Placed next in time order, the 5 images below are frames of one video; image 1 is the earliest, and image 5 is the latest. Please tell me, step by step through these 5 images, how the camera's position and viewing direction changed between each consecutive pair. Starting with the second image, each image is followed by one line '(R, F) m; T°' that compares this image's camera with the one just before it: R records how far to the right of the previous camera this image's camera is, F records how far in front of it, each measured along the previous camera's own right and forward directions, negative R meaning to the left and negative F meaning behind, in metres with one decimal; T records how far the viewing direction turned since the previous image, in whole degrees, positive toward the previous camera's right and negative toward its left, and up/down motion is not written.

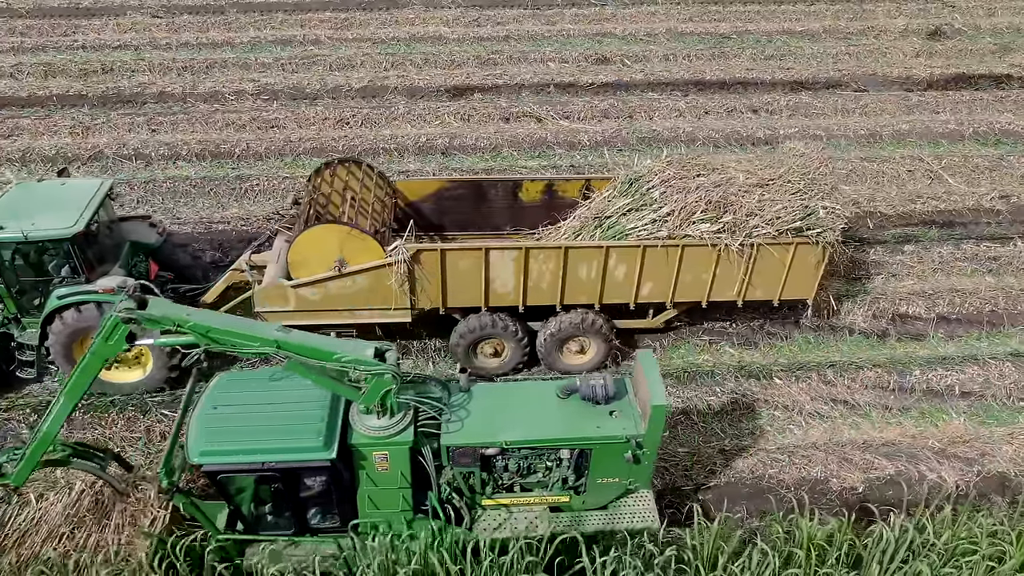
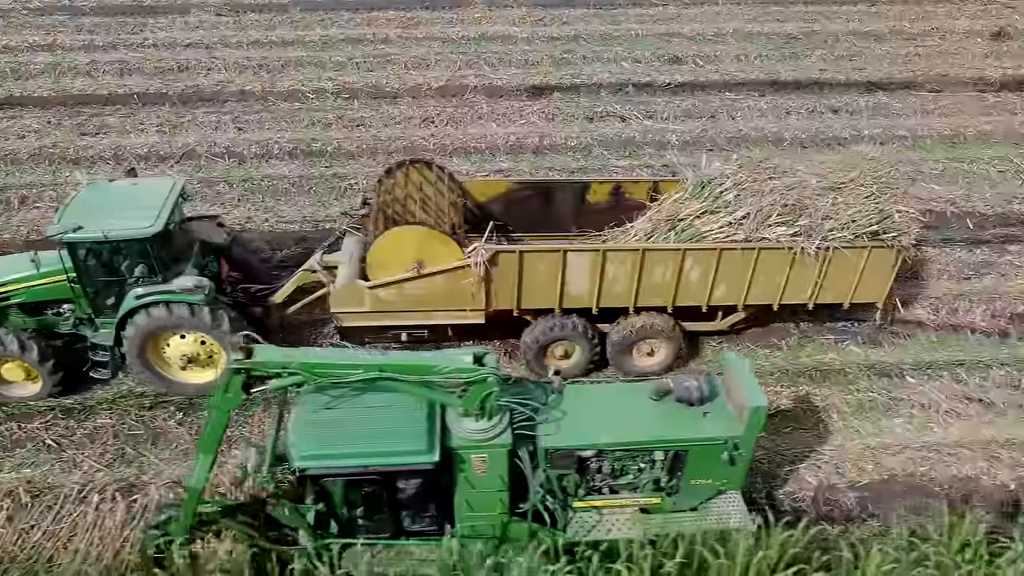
(-1.6, 0.0) m; 0°
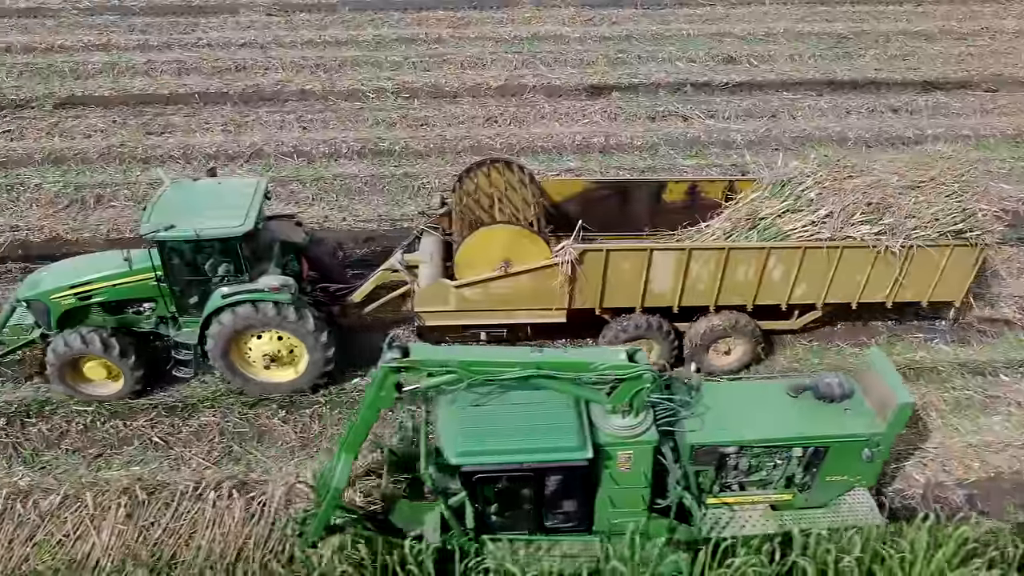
(-1.1, 0.0) m; 0°
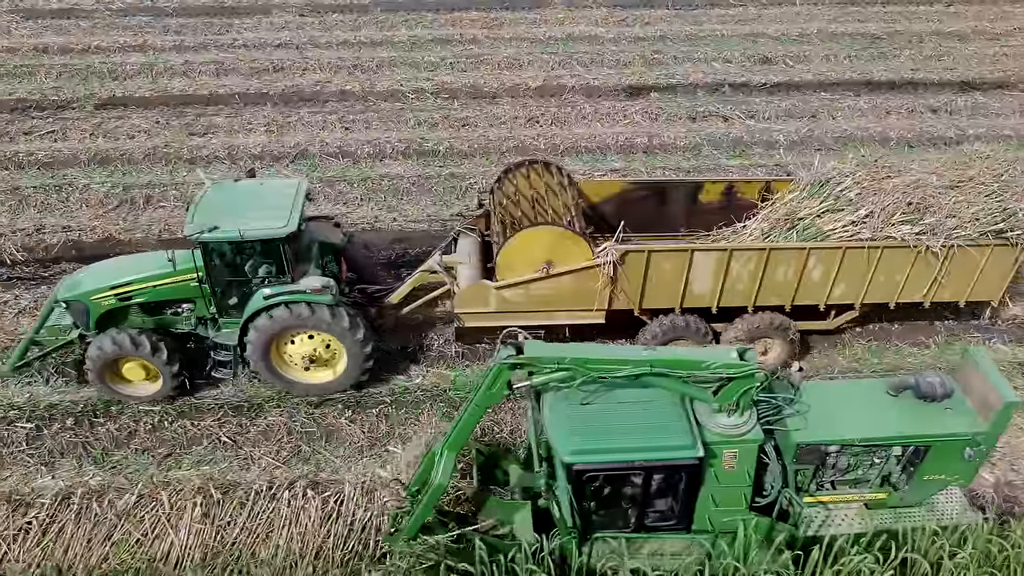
(-0.7, 0.0) m; 0°
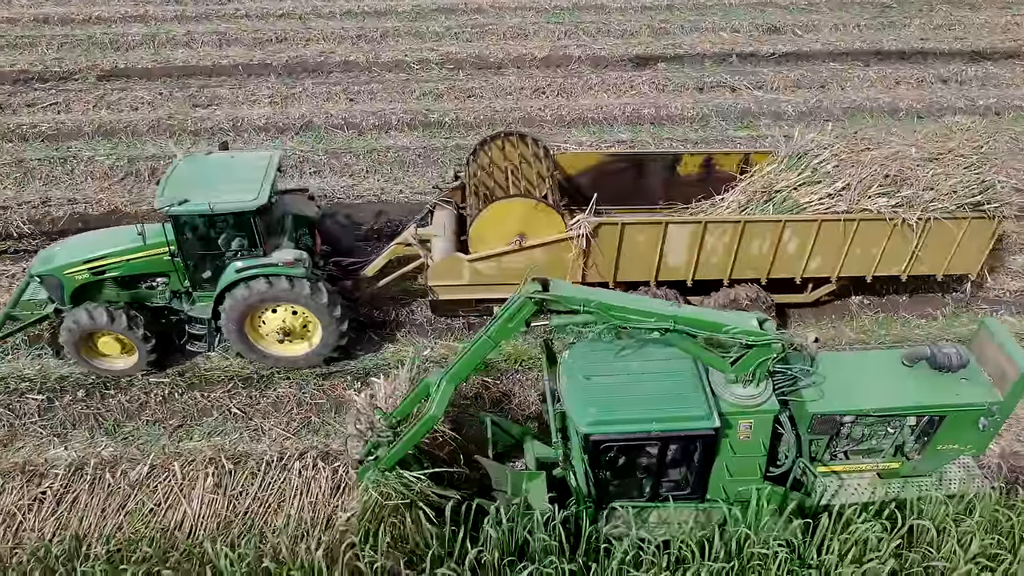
(-0.1, 0.0) m; 0°
